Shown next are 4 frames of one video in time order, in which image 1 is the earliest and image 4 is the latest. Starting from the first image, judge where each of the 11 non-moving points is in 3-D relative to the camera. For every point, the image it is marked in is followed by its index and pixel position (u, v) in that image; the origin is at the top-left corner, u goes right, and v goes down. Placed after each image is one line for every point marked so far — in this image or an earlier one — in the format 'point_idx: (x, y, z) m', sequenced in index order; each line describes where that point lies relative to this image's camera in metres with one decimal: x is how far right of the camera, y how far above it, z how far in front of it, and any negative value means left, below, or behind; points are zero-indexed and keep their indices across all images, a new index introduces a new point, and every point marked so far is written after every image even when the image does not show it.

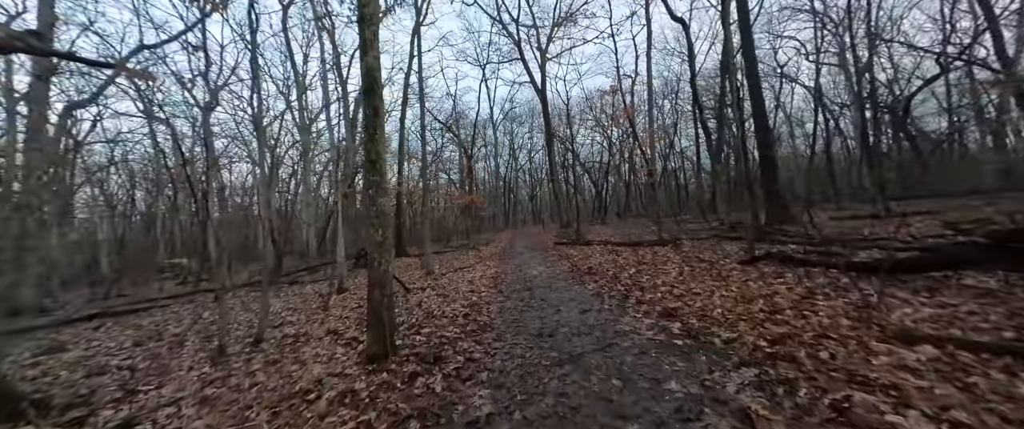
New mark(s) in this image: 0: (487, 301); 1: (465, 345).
0: (-0.6, -2.1, +7.1) m
1: (-0.7, -1.9, +4.3) m
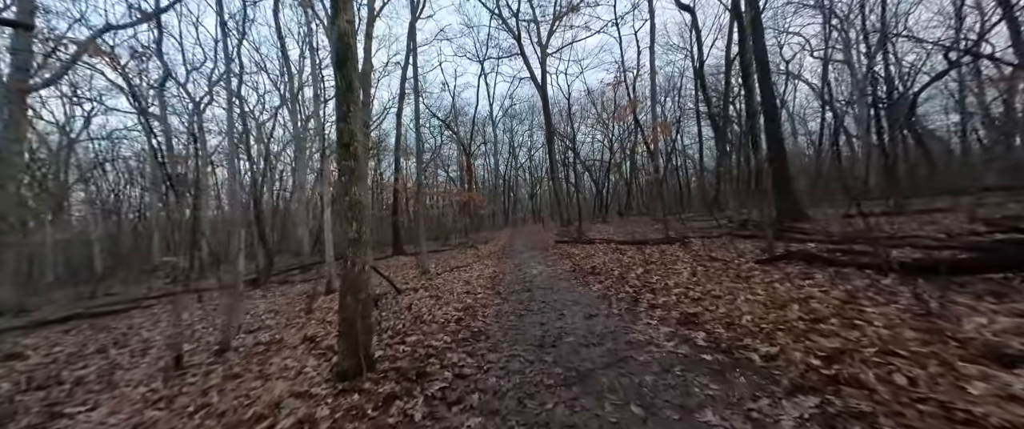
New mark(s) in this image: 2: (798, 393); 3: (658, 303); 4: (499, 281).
0: (-0.6, -2.0, +6.5) m
1: (-0.7, -1.8, +3.7) m
2: (+2.3, -1.4, +2.3) m
3: (+2.6, -1.6, +5.2) m
4: (-0.4, -2.1, +9.2) m
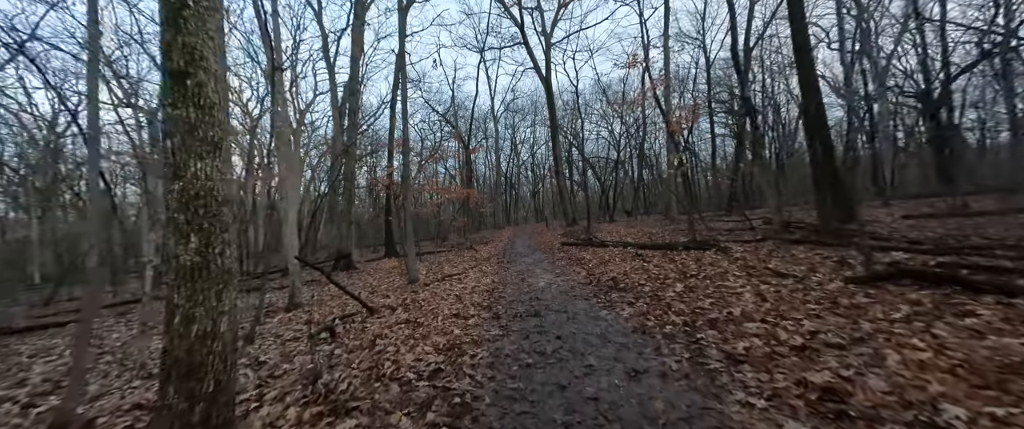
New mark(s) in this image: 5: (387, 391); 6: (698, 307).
0: (-0.6, -2.0, +4.7) m
1: (-0.7, -1.8, +2.0) m
2: (+2.3, -1.5, +0.5) m
3: (+2.6, -1.6, +3.4) m
4: (-0.4, -2.1, +7.4) m
5: (-1.4, -1.9, +3.2) m
6: (+3.2, -1.6, +5.0) m
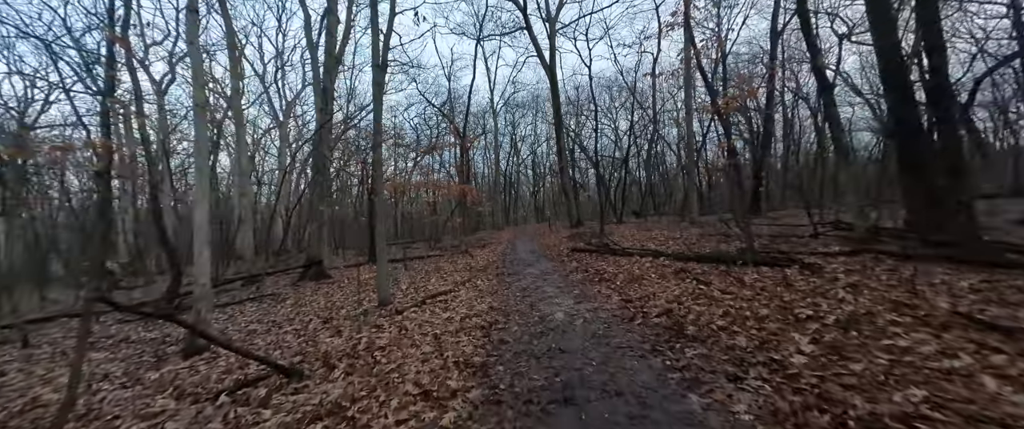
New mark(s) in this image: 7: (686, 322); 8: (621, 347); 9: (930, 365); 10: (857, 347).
0: (-0.5, -2.0, +2.1) m
1: (-0.6, -1.9, -0.6) m
2: (+2.4, -1.5, -2.0) m
3: (+2.7, -1.7, +0.8) m
4: (-0.3, -2.1, +4.9) m
5: (-1.2, -1.9, +0.6) m
6: (+3.3, -1.6, +2.5) m
7: (+2.9, -1.8, +5.0) m
8: (+1.7, -2.0, +4.4) m
9: (+4.2, -1.5, +3.0) m
10: (+4.1, -1.5, +3.5) m
